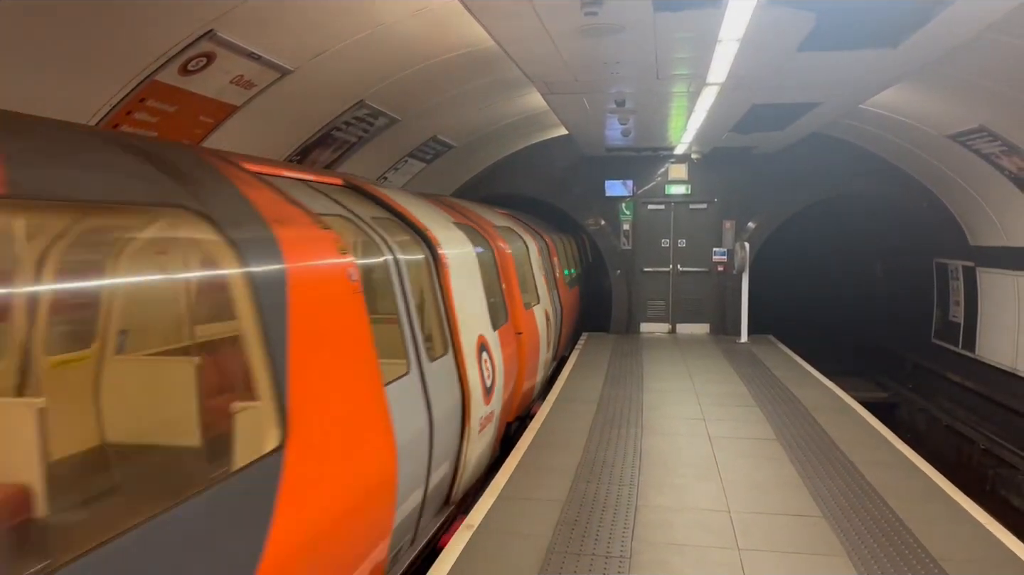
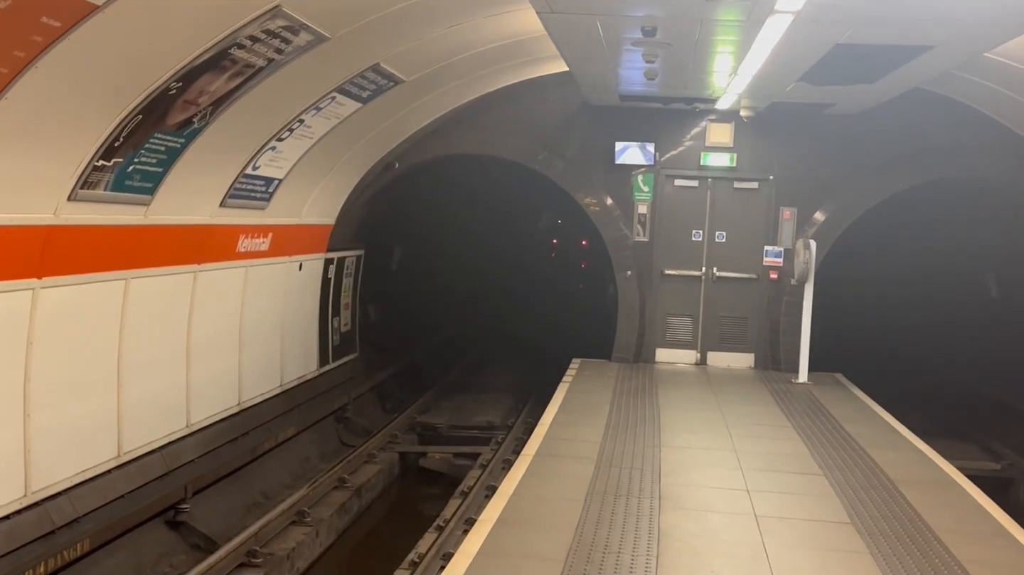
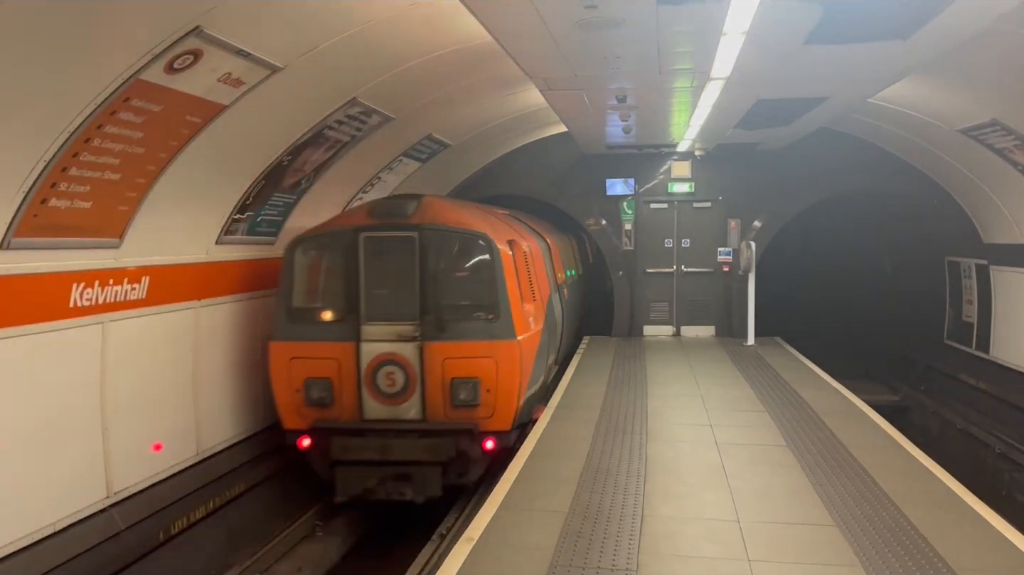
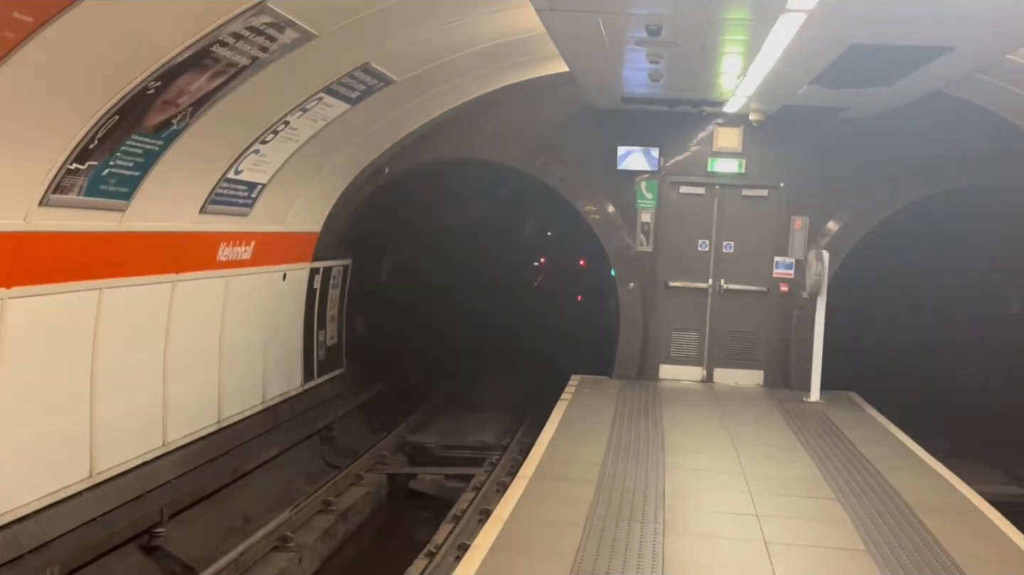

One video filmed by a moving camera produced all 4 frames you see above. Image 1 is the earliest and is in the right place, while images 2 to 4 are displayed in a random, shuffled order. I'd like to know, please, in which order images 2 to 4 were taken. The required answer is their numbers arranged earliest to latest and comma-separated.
3, 4, 2
